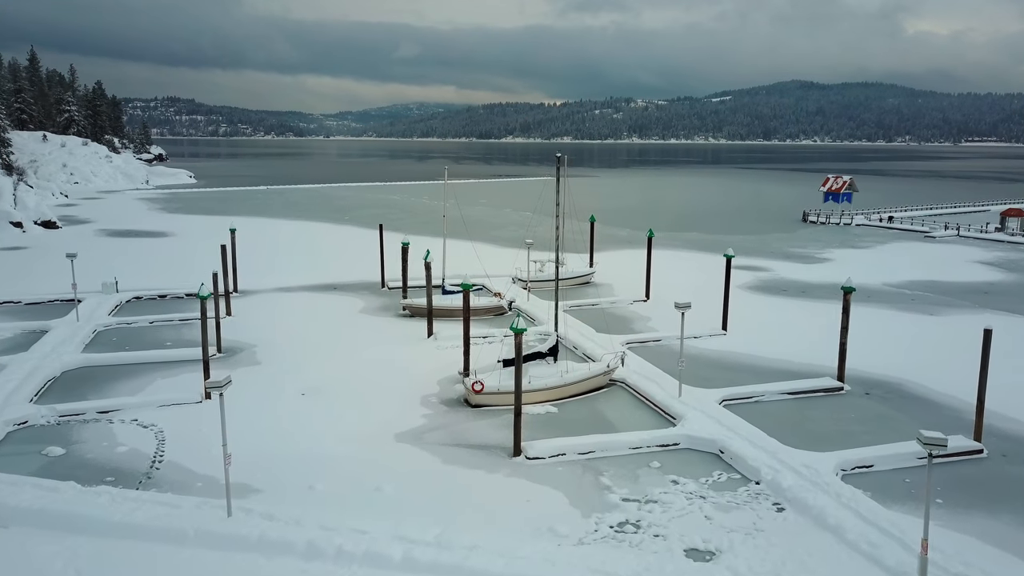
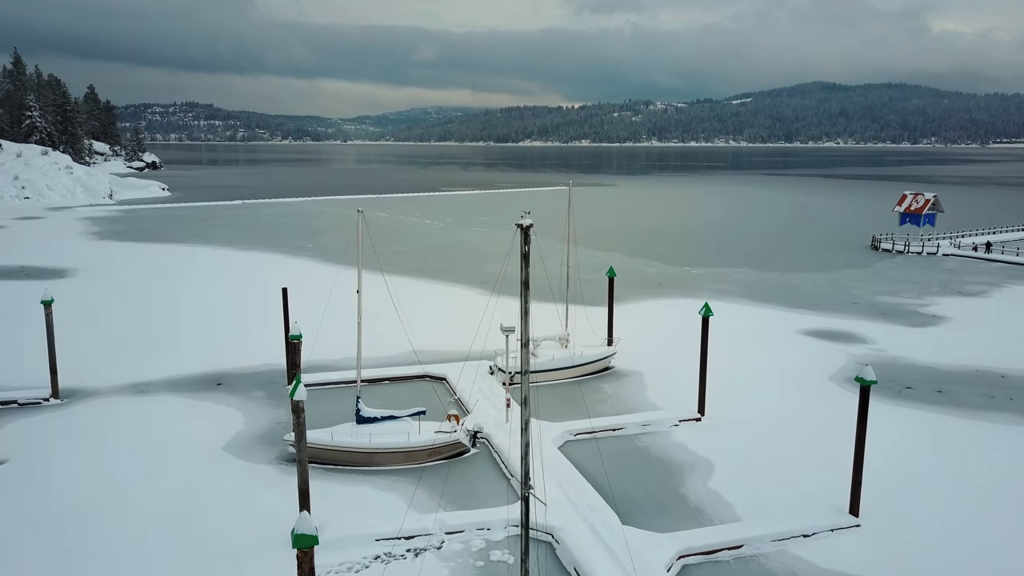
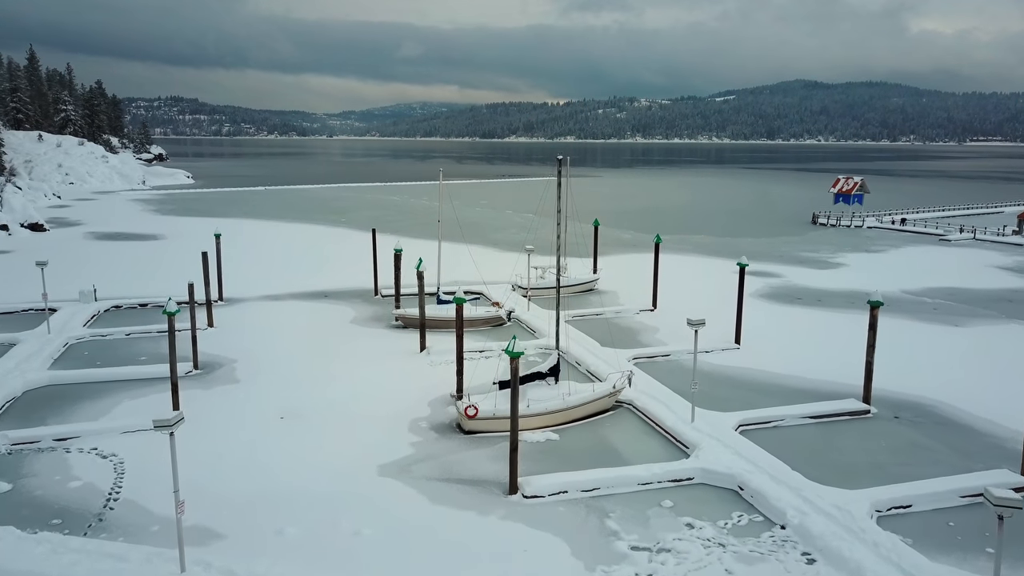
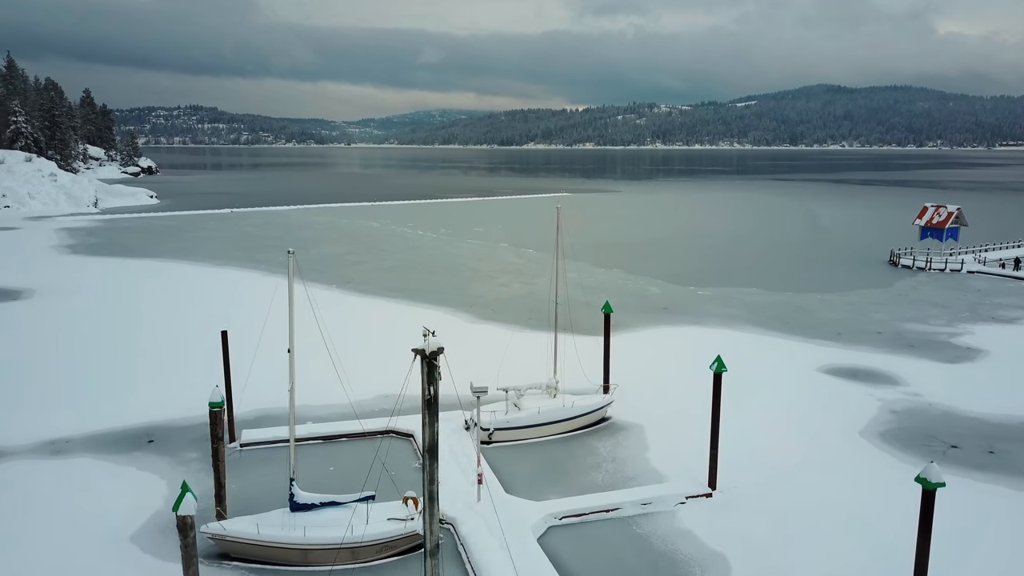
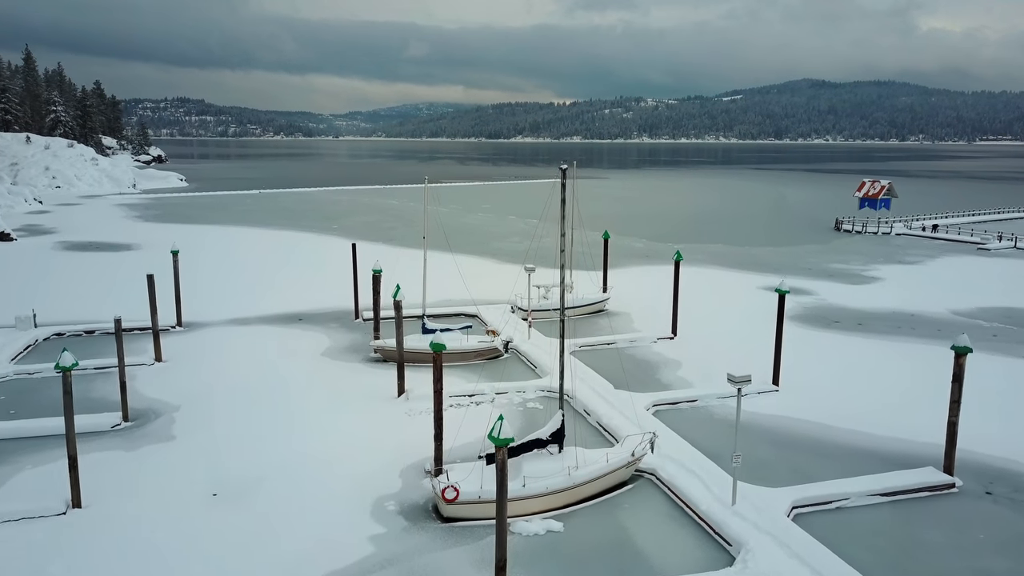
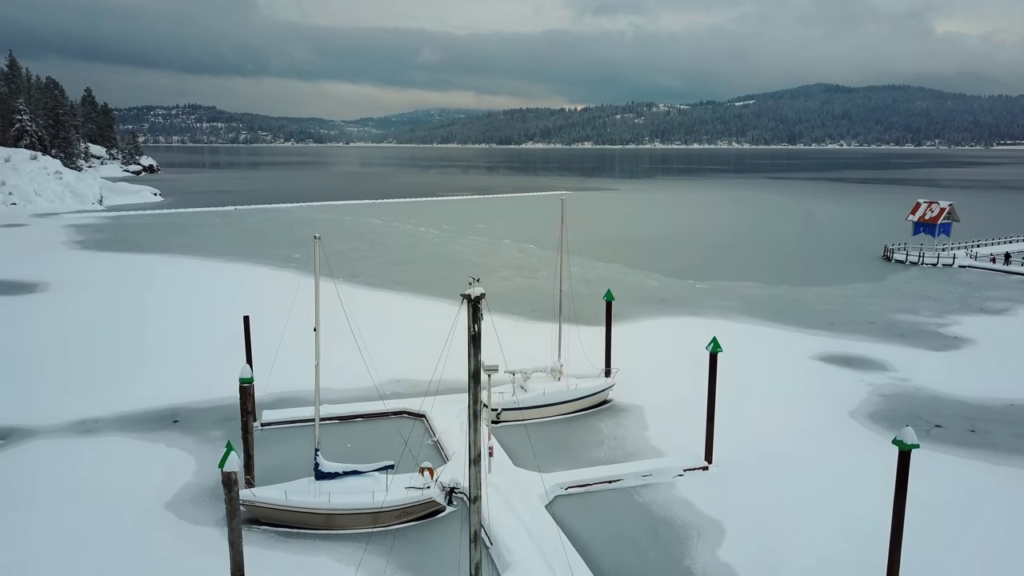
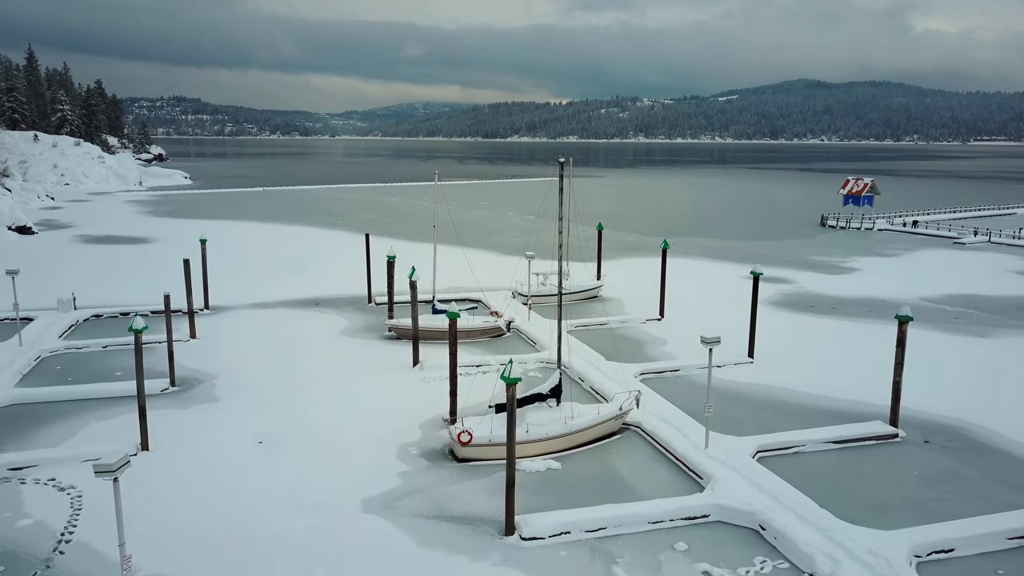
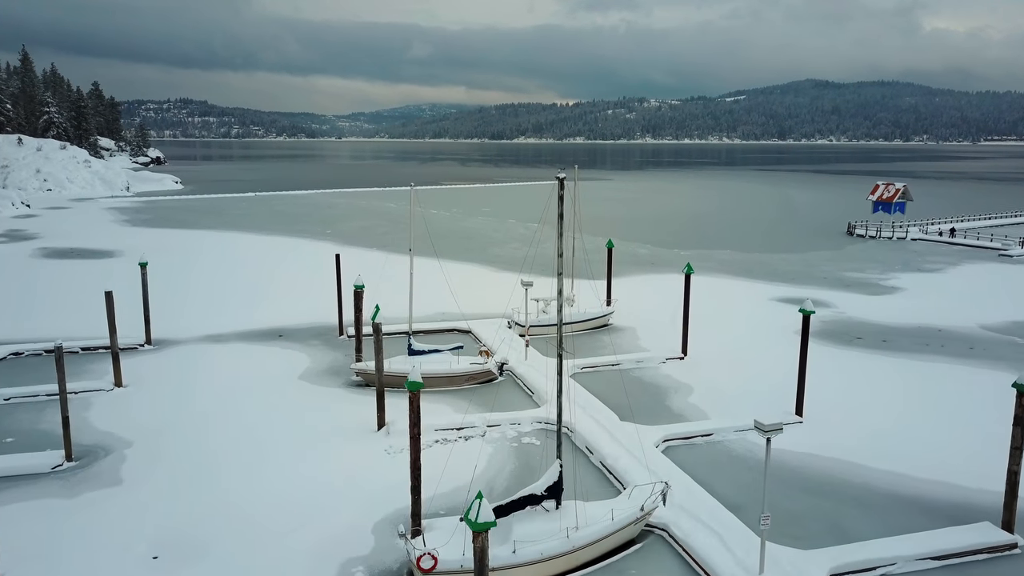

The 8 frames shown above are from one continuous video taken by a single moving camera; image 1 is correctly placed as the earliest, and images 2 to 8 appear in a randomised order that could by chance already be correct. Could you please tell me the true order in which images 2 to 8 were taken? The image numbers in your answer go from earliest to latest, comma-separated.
3, 7, 5, 8, 2, 6, 4
